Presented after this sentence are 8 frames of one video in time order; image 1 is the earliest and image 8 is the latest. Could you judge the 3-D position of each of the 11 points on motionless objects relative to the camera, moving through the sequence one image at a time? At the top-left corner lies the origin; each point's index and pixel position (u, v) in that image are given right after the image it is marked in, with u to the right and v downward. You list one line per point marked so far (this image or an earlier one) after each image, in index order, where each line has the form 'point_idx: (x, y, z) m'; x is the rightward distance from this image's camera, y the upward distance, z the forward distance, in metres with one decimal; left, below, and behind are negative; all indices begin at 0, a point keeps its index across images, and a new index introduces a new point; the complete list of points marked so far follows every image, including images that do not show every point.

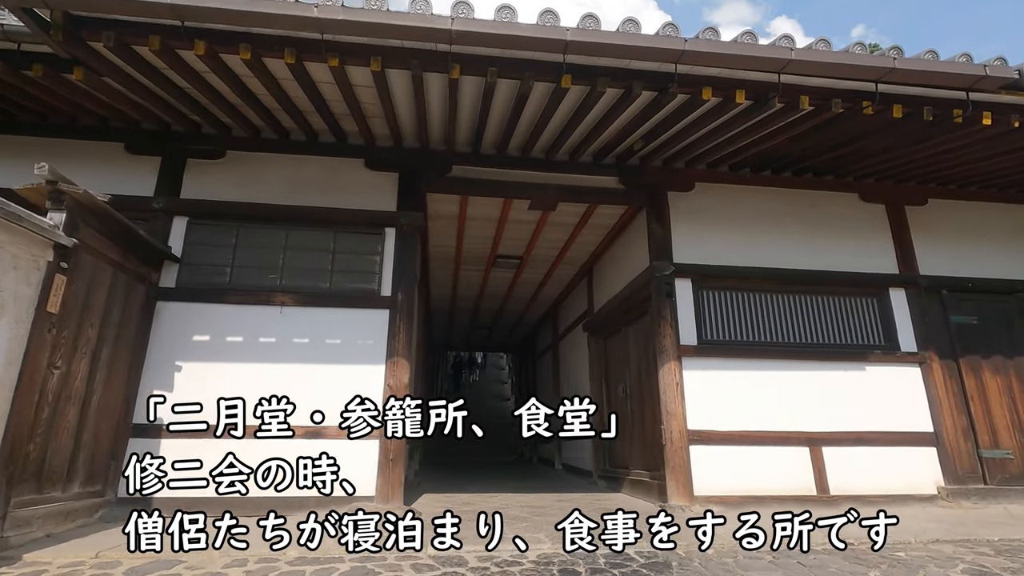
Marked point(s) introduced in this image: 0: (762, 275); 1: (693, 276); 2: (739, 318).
0: (+2.4, +0.1, +5.2) m
1: (+1.7, +0.1, +5.1) m
2: (+2.2, -0.3, +5.1) m
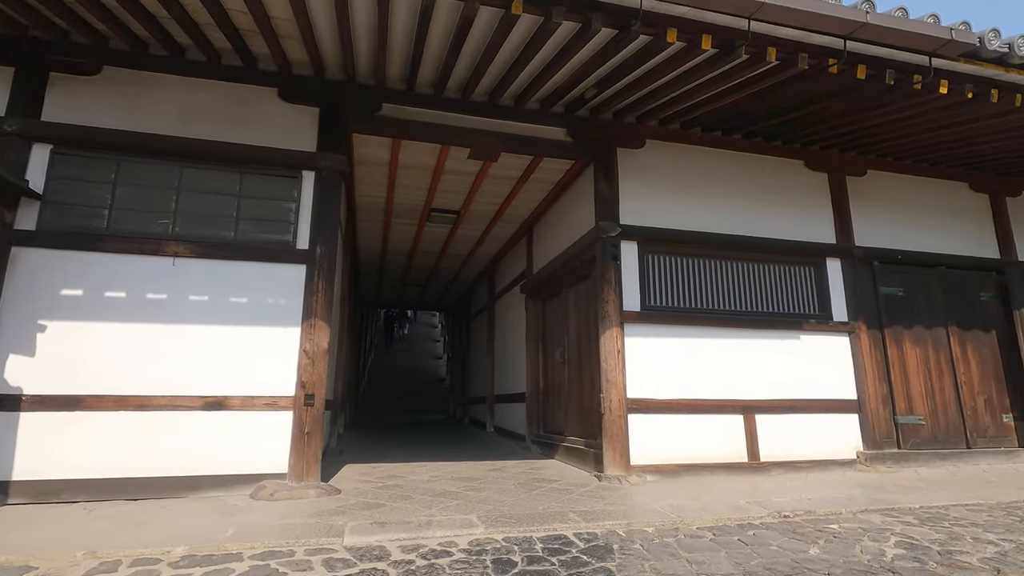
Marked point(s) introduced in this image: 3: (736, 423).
0: (+1.8, +0.4, +5.0) m
1: (+1.2, +0.4, +4.9) m
2: (+1.6, 0.0, +5.0) m
3: (+2.0, -1.2, +4.8) m
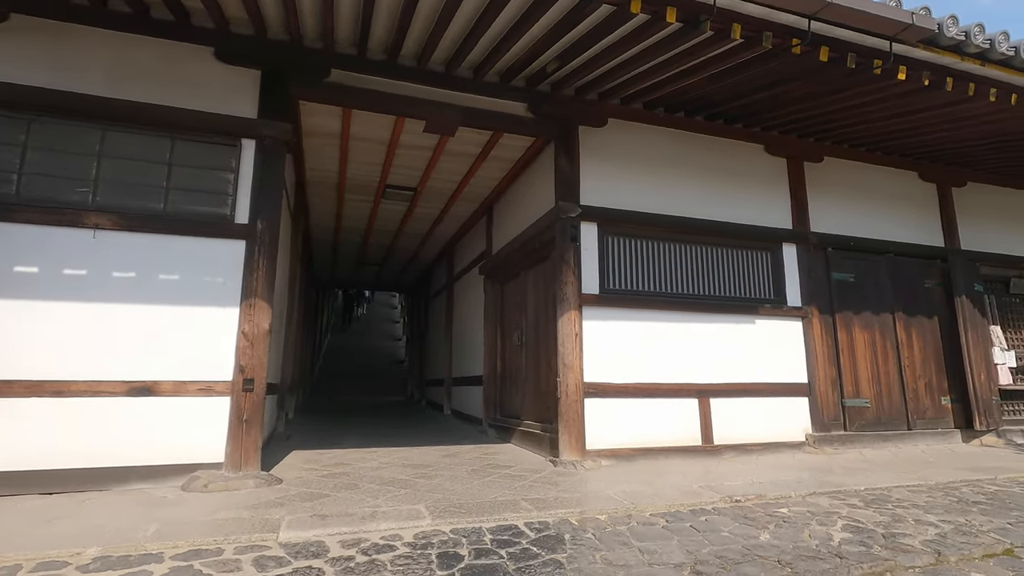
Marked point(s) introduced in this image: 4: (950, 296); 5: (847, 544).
0: (+1.4, +0.6, +5.0) m
1: (+0.8, +0.6, +4.8) m
2: (+1.2, +0.2, +4.9) m
3: (+1.6, -1.1, +4.8) m
4: (+4.9, -0.1, +6.0) m
5: (+1.7, -1.3, +2.7) m
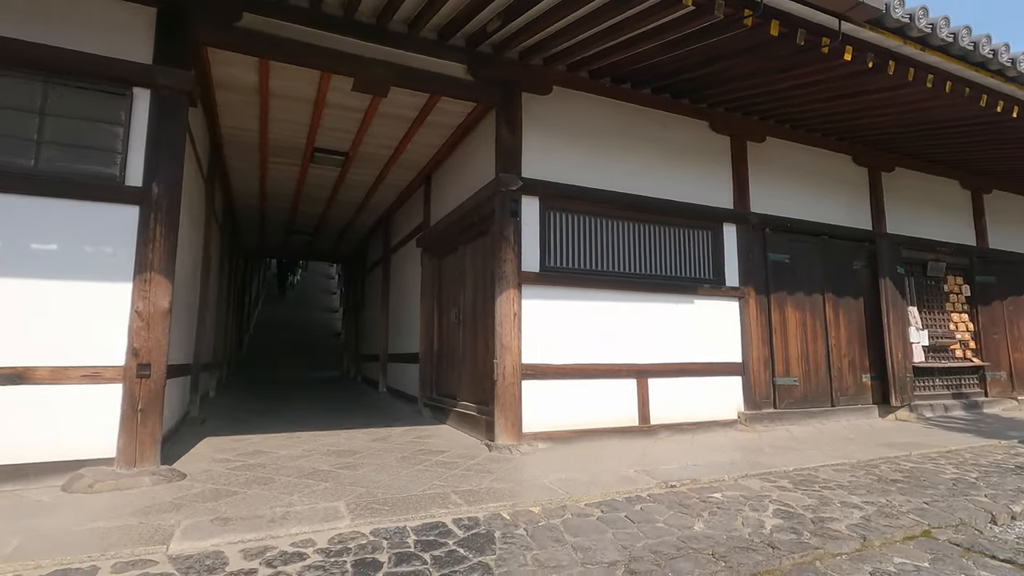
0: (+0.9, +0.8, +4.8) m
1: (+0.2, +0.8, +4.6) m
2: (+0.6, +0.4, +4.7) m
3: (+1.0, -0.9, +4.7) m
4: (+4.2, +0.1, +6.2) m
5: (+1.4, -1.2, +2.7) m
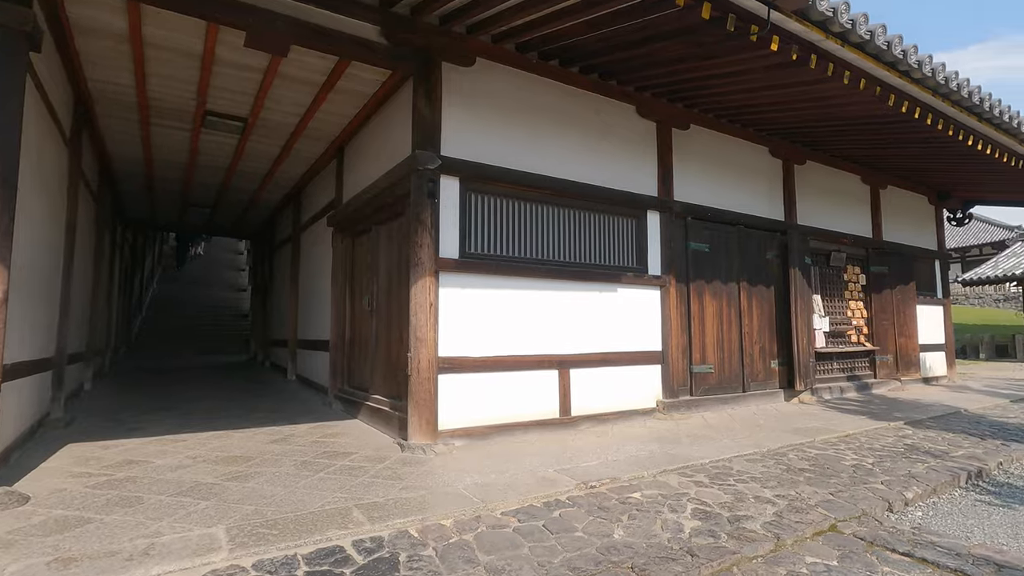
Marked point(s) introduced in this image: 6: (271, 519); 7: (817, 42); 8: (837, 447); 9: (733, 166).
0: (+0.2, +0.9, +4.6) m
1: (-0.4, +0.9, +4.2) m
2: (0.0, +0.5, +4.5) m
3: (+0.3, -0.8, +4.6) m
4: (+3.3, +0.3, +6.5) m
5: (+0.9, -1.2, +2.7) m
6: (-1.2, -1.1, +2.6) m
7: (+2.2, +1.8, +3.9) m
8: (+2.6, -1.3, +4.4) m
9: (+2.5, +1.4, +6.1) m
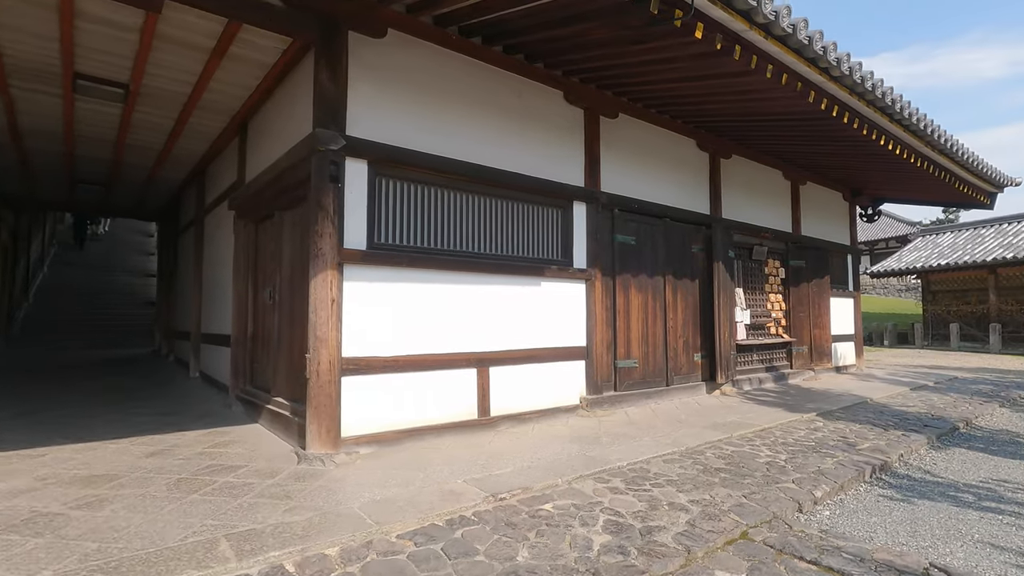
0: (-0.5, +0.9, +4.3) m
1: (-1.0, +0.9, +3.9) m
2: (-0.7, +0.5, +4.2) m
3: (-0.4, -0.7, +4.3) m
4: (+2.4, +0.3, +6.5) m
5: (+0.4, -1.2, +2.5) m
6: (-1.6, -1.1, +2.2) m
7: (+1.6, +1.8, +3.8) m
8: (+2.0, -1.3, +4.4) m
9: (+1.7, +1.5, +6.0) m
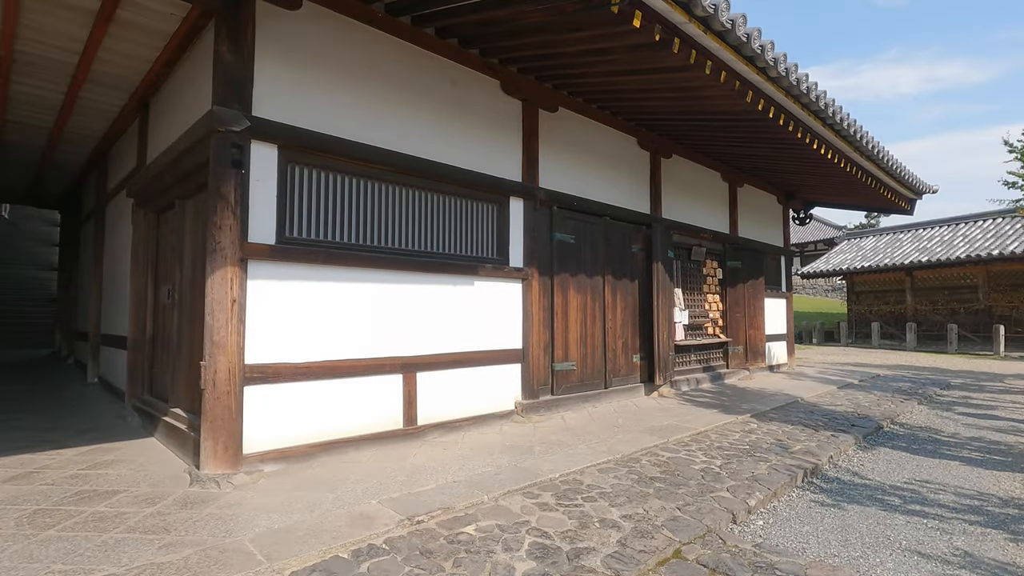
0: (-1.0, +0.9, +3.9) m
1: (-1.5, +0.9, +3.5) m
2: (-1.2, +0.5, +3.8) m
3: (-0.9, -0.7, +4.0) m
4: (+1.6, +0.3, +6.4) m
5: (+0.1, -1.2, +2.3) m
6: (-1.9, -1.1, +1.7) m
7: (+1.1, +1.8, +3.6) m
8: (+1.4, -1.3, +4.3) m
9: (+1.0, +1.5, +5.9) m
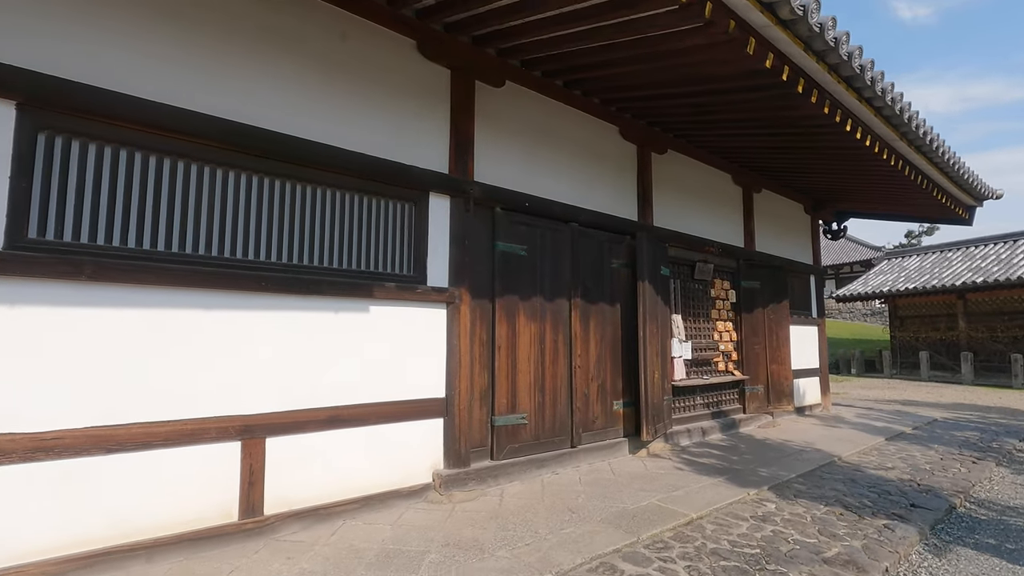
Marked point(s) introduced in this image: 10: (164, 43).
0: (-1.6, +0.8, +2.7) m
1: (-2.1, +0.8, +2.3) m
2: (-1.8, +0.4, +2.6) m
3: (-1.5, -0.9, +2.7) m
4: (+1.2, +0.1, +5.1) m
5: (-0.6, -1.3, +0.9) m
6: (-2.6, -1.1, +0.5) m
7: (+0.5, +1.7, +2.4) m
8: (+0.8, -1.4, +2.9) m
9: (+0.5, +1.2, +4.6) m
10: (-1.8, +1.2, +2.7) m
